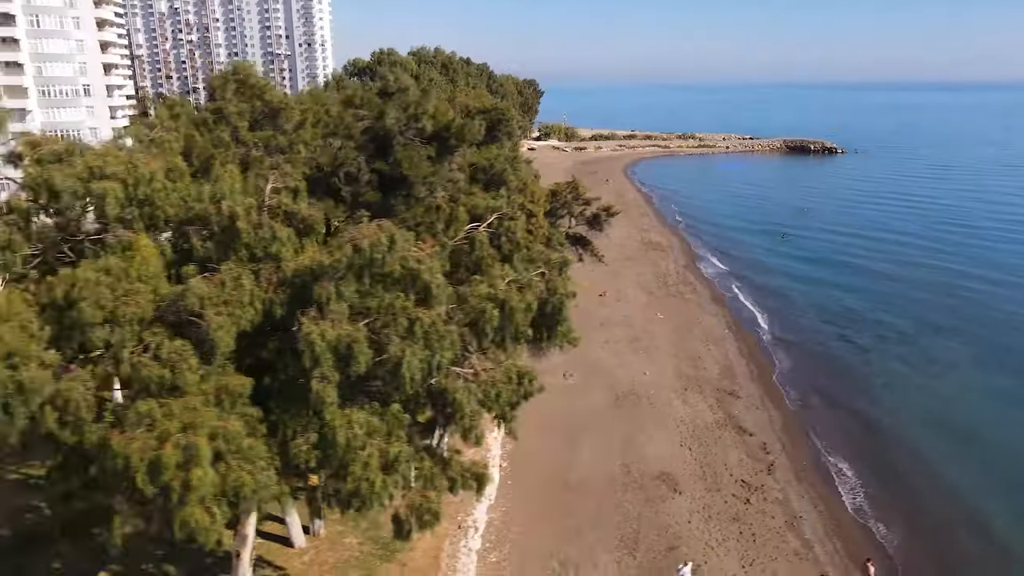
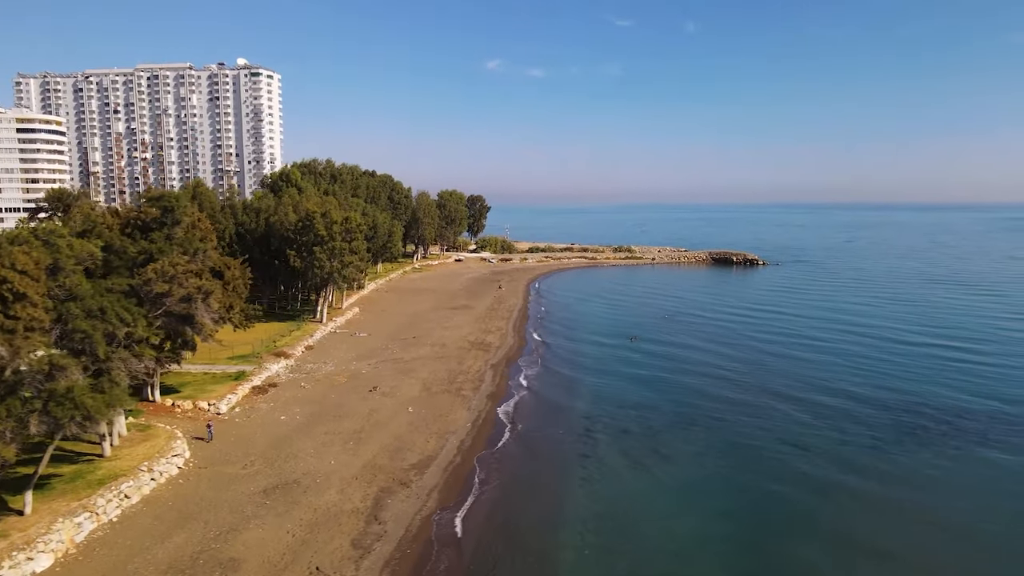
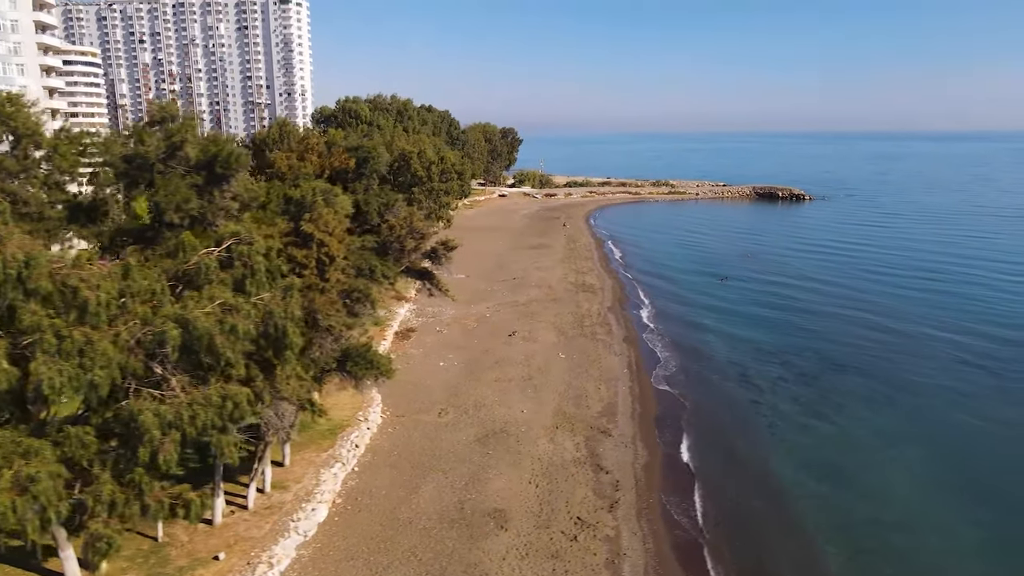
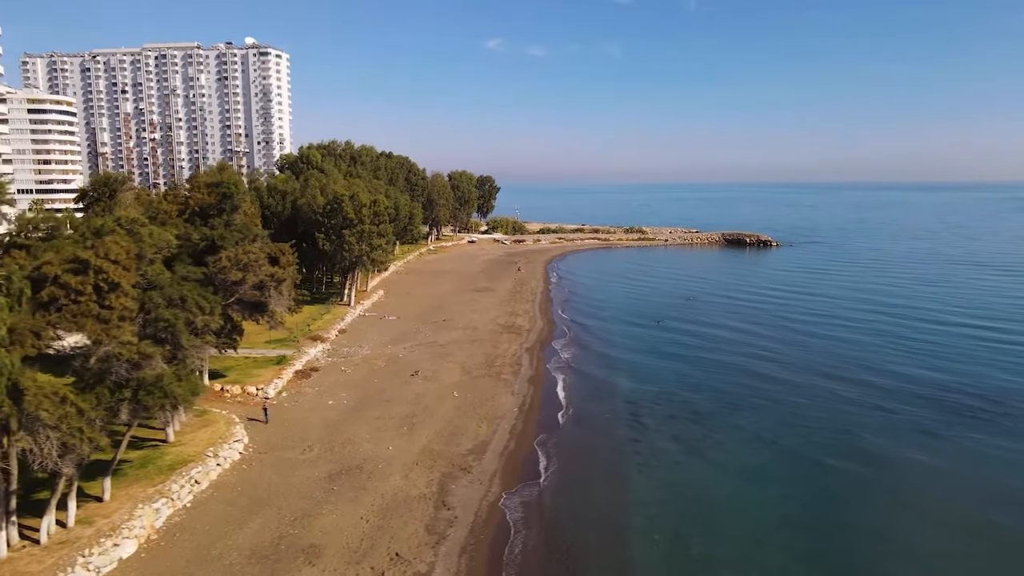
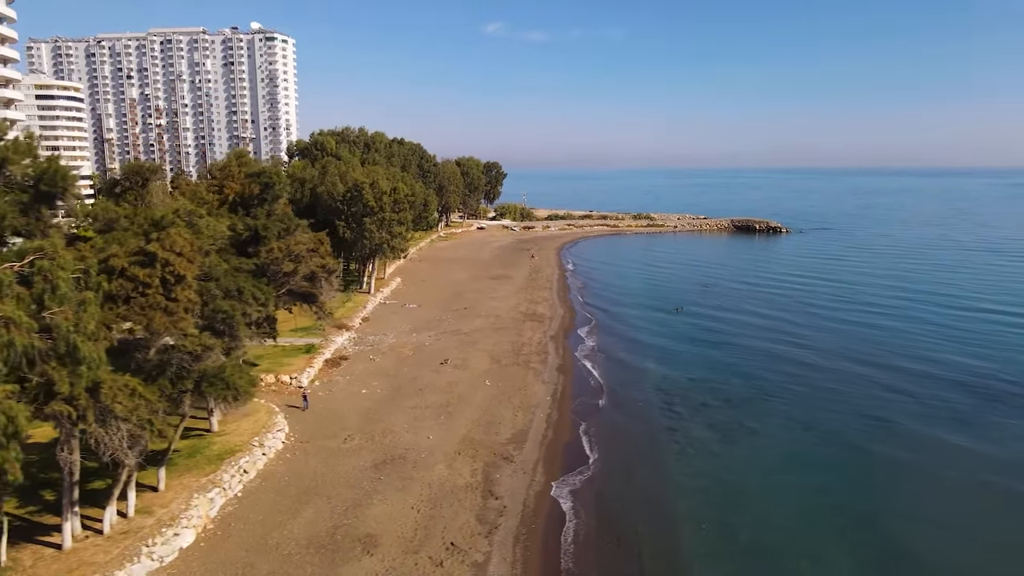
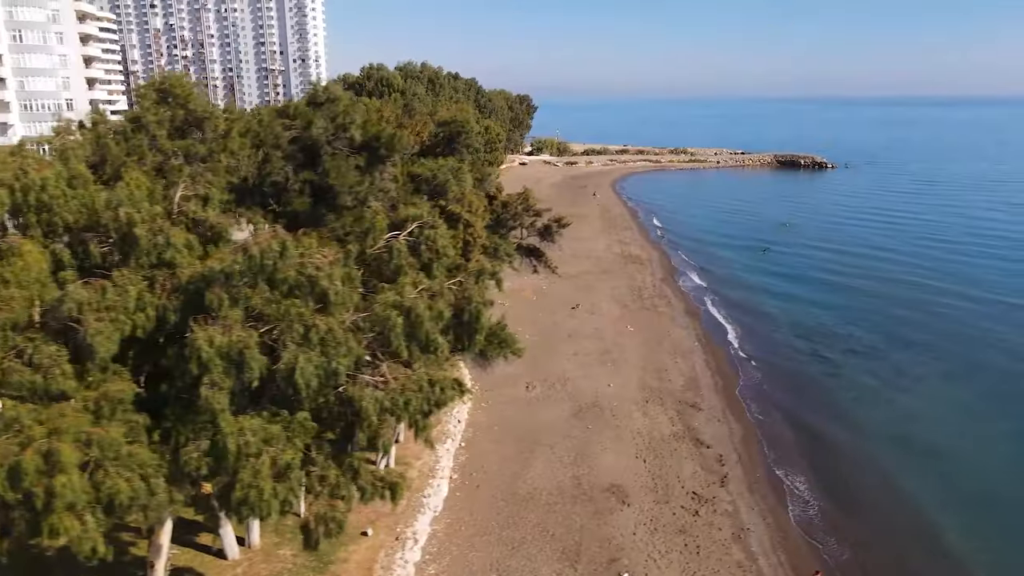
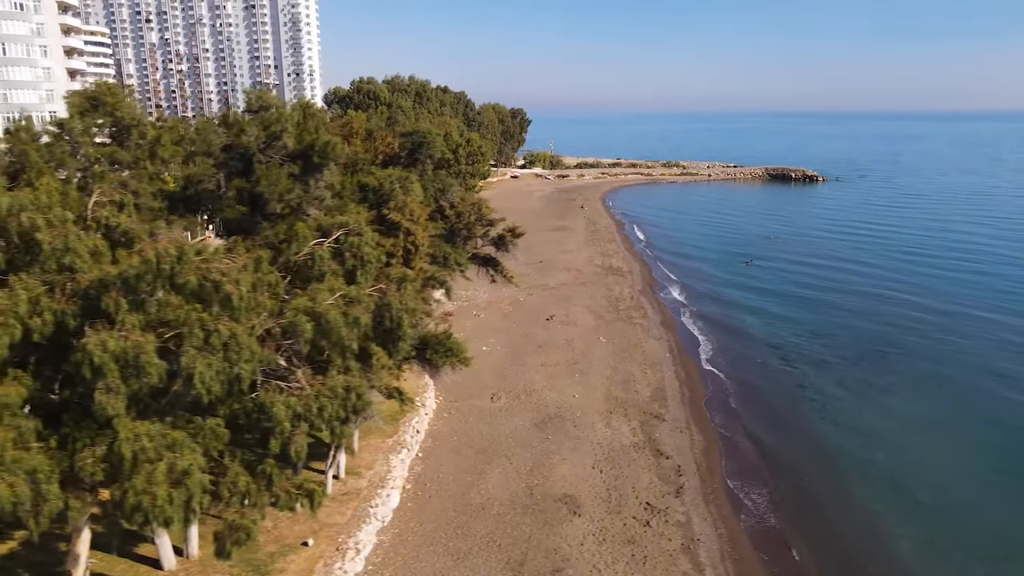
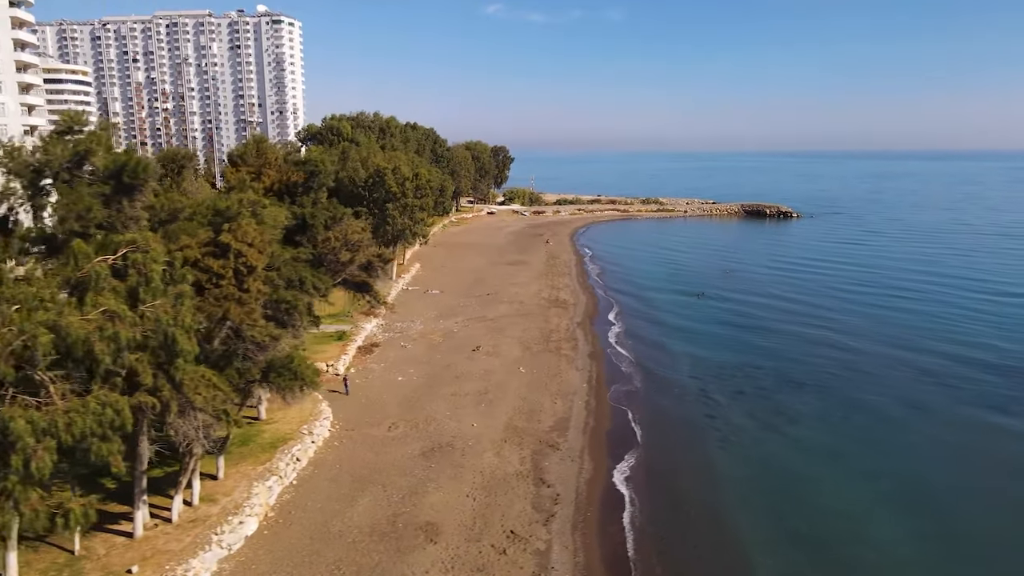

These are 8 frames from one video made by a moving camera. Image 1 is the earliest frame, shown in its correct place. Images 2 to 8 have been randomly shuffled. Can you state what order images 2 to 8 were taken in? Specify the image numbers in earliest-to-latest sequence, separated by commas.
6, 7, 3, 8, 5, 4, 2
